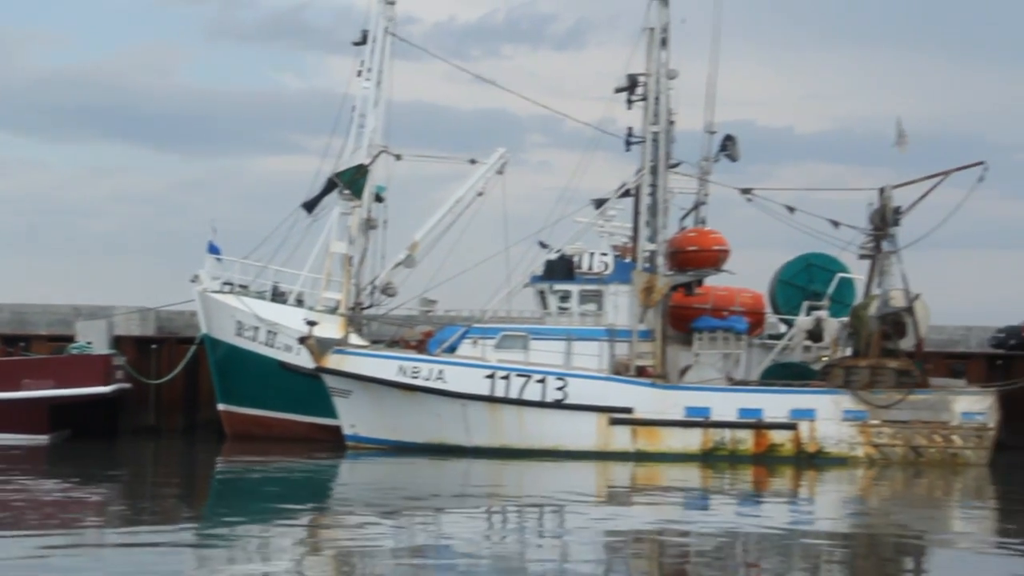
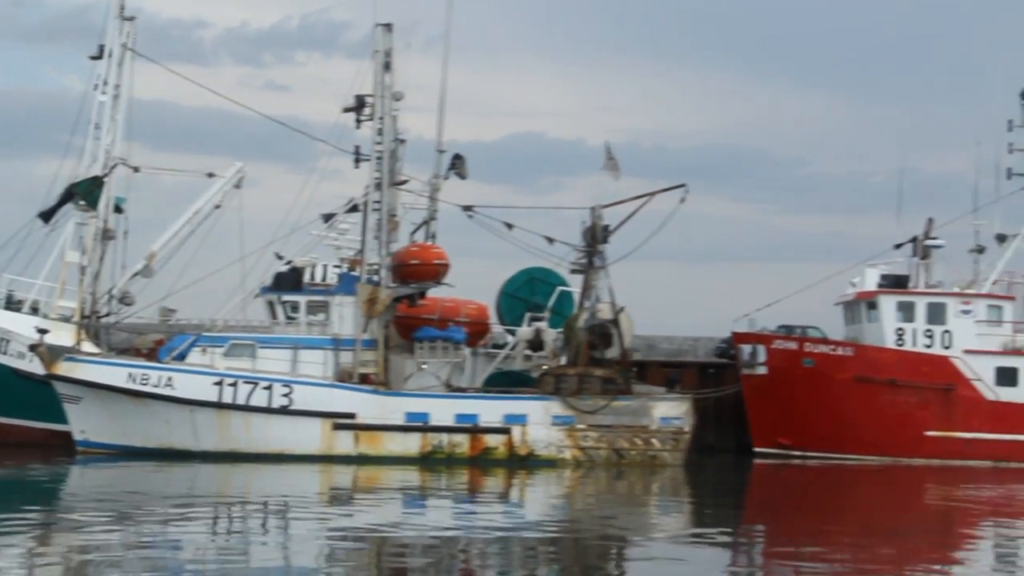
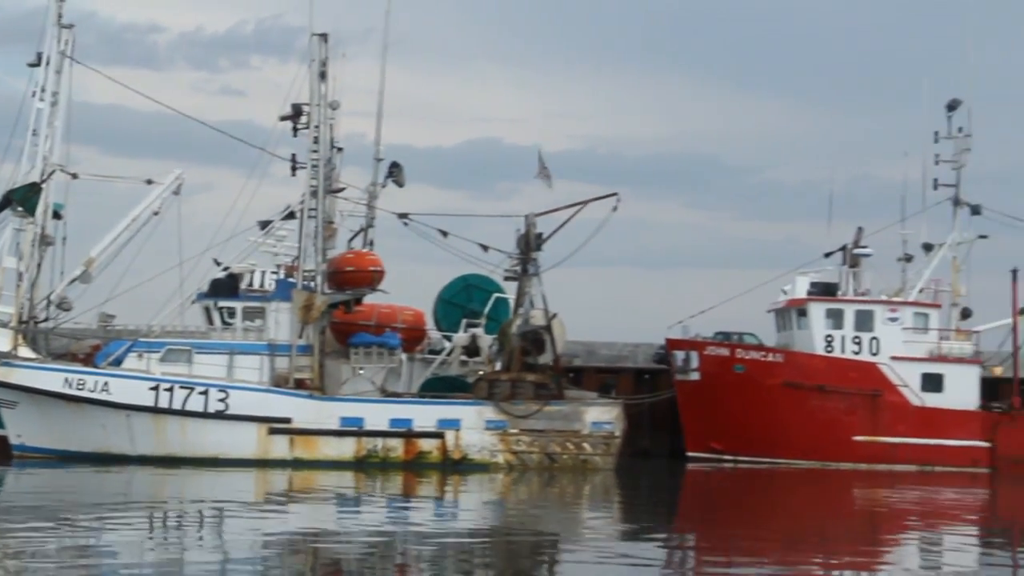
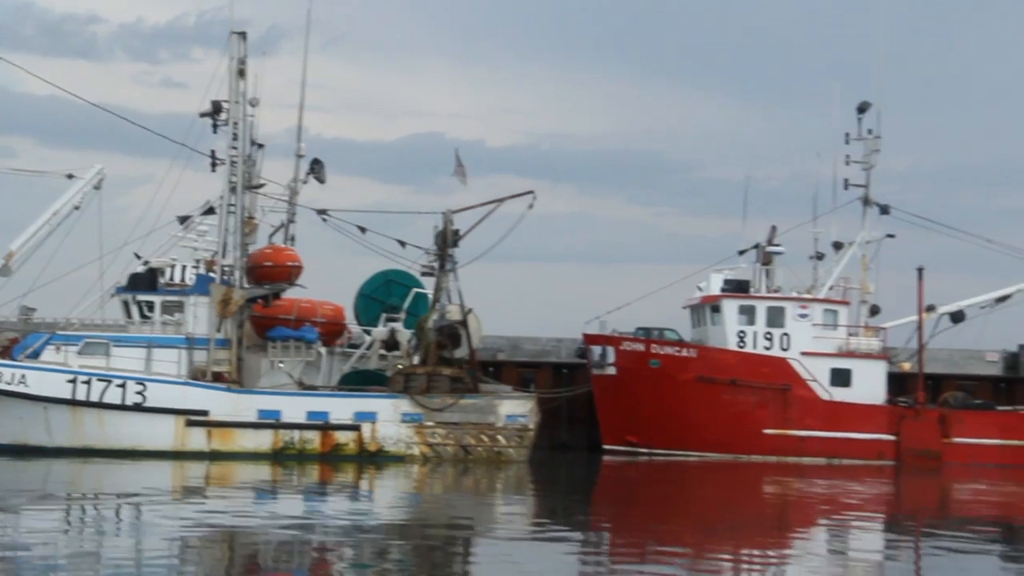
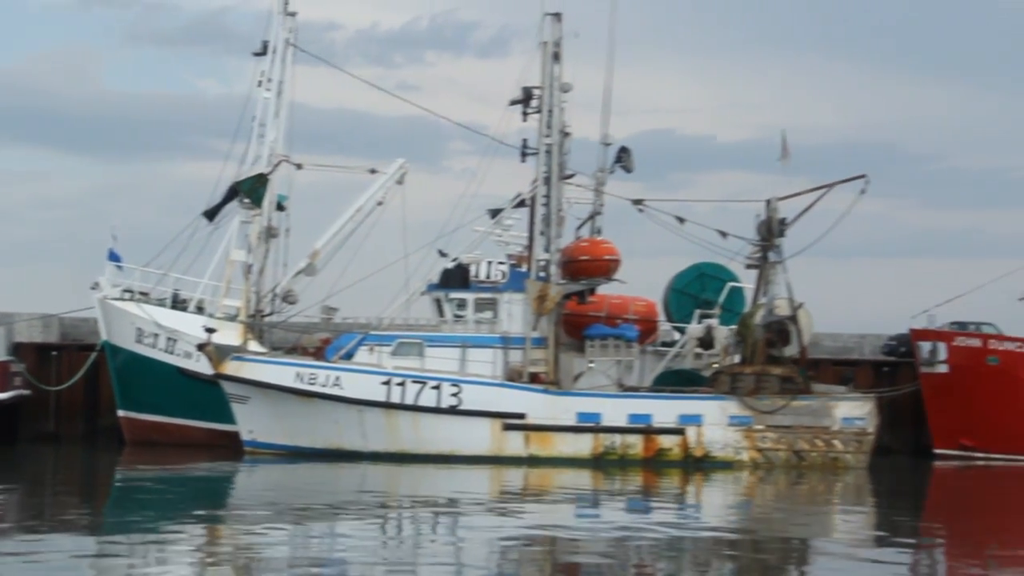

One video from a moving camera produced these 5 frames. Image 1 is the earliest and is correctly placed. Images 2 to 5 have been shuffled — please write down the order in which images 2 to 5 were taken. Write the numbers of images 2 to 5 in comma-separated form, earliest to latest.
5, 2, 3, 4
